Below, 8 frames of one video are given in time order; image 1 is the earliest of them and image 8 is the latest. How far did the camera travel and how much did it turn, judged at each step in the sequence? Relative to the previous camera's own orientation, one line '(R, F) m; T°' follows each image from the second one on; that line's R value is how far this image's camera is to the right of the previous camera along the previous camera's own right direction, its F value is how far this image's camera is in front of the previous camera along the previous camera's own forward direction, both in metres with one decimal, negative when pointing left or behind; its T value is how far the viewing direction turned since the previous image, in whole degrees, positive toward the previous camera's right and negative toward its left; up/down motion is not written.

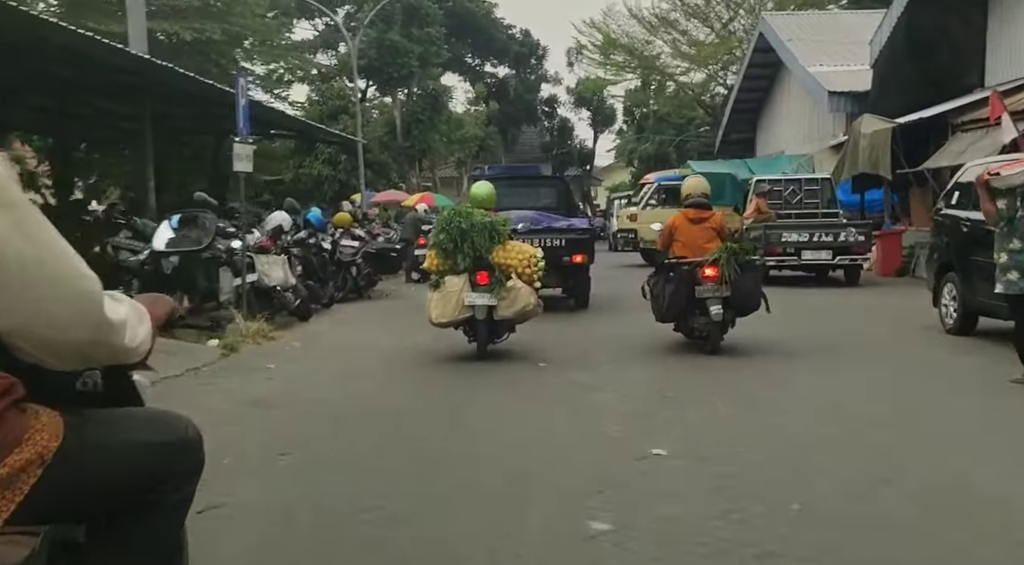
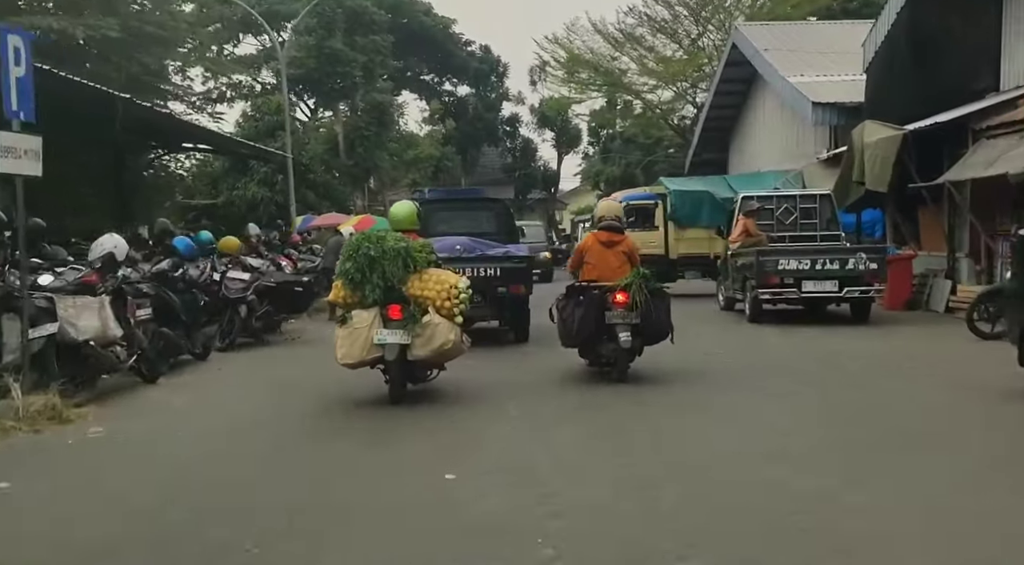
(+0.3, +2.2) m; +2°
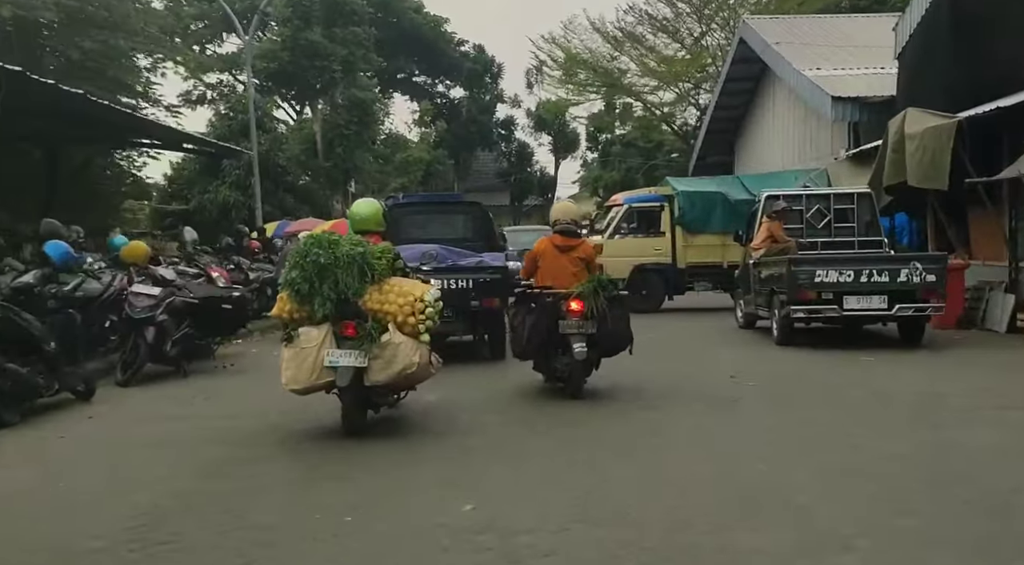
(+0.1, +1.7) m; 0°
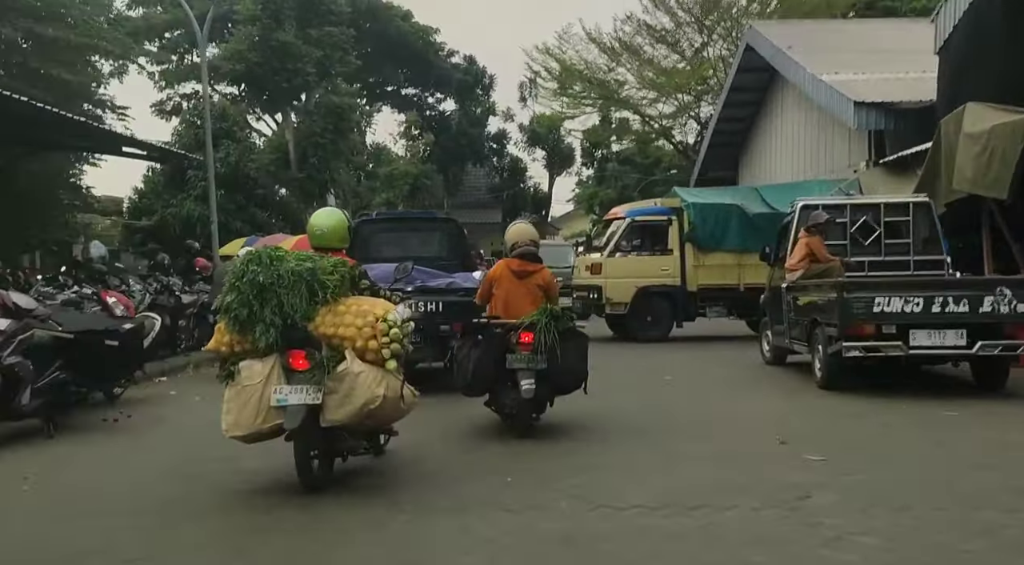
(+0.1, +1.7) m; 0°
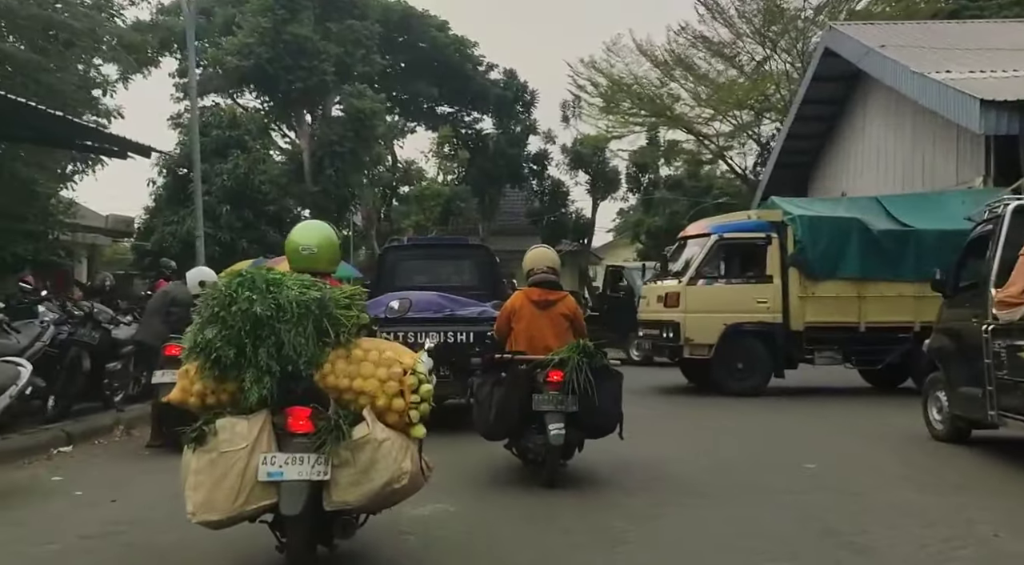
(-0.1, +2.7) m; -2°
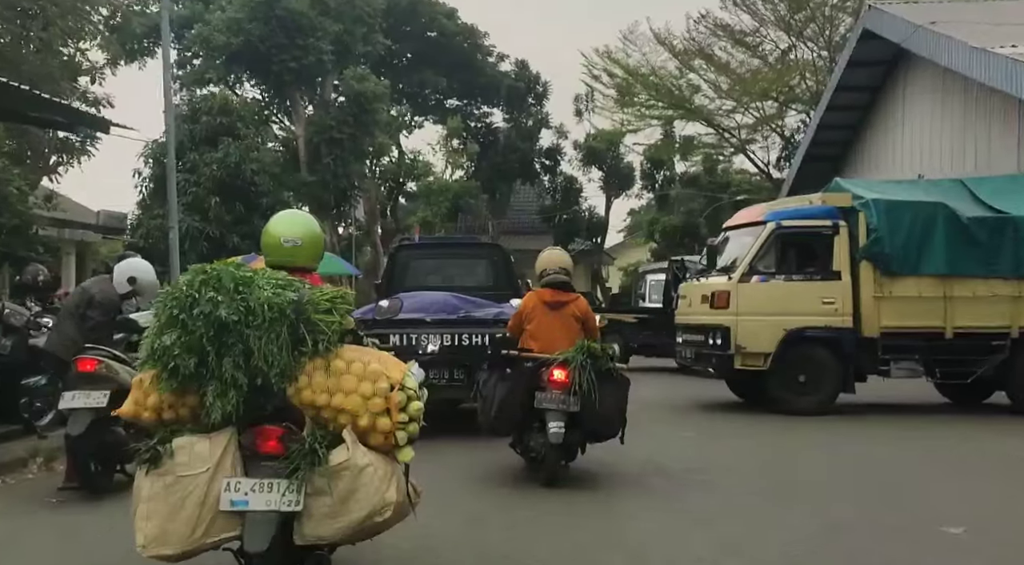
(-0.1, +1.5) m; 0°
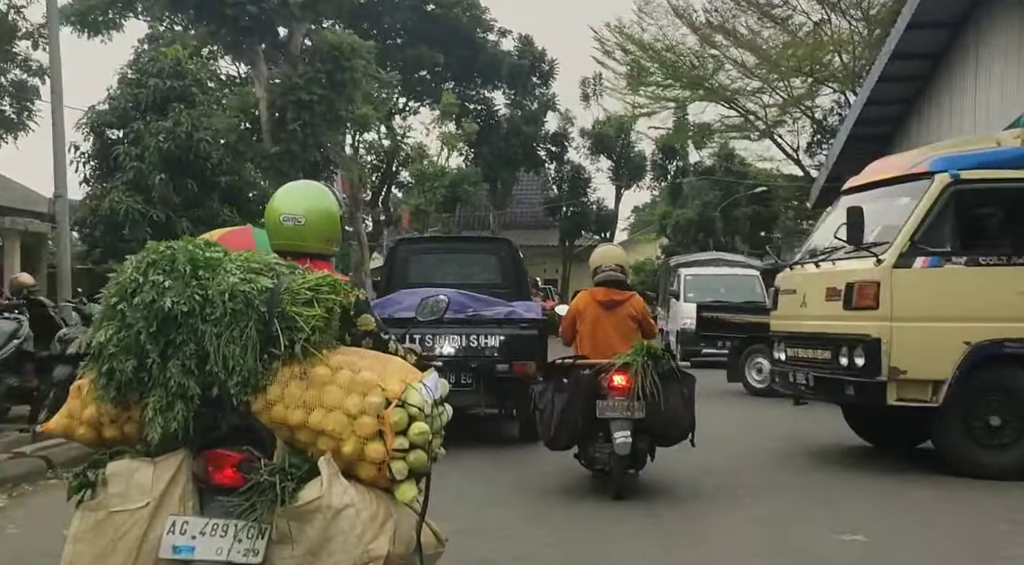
(-0.3, +2.4) m; 0°
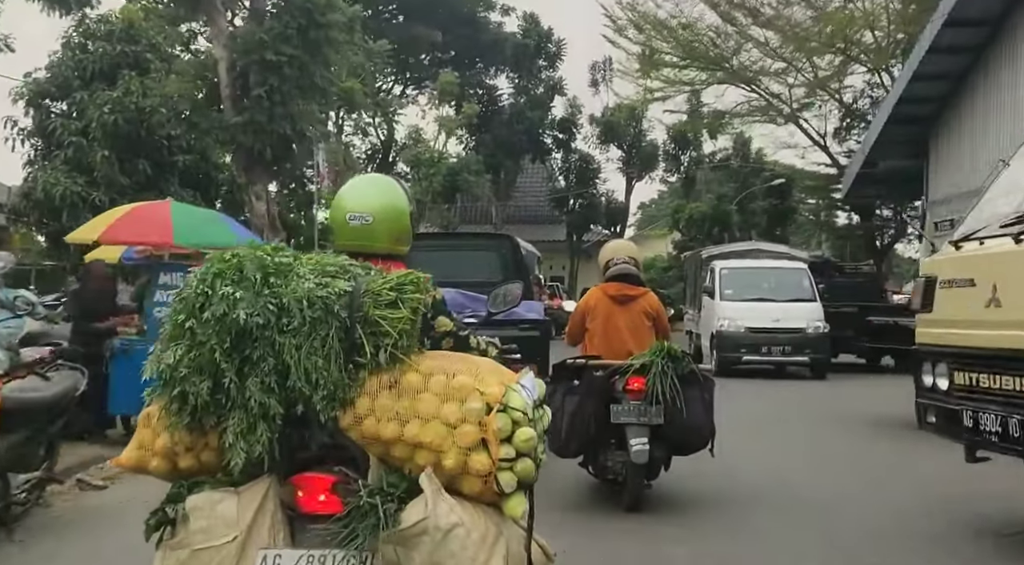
(-0.9, +0.9) m; +1°
